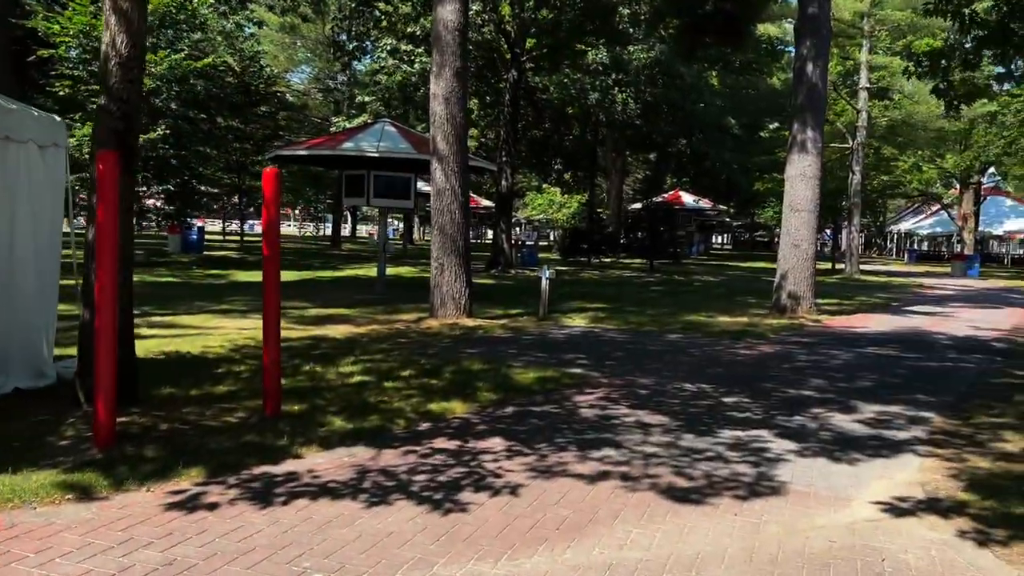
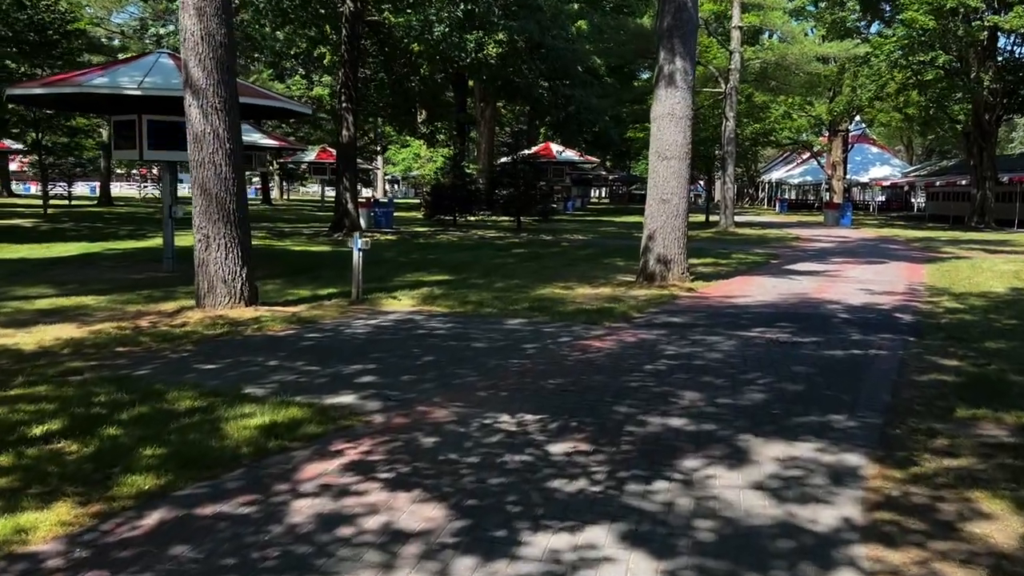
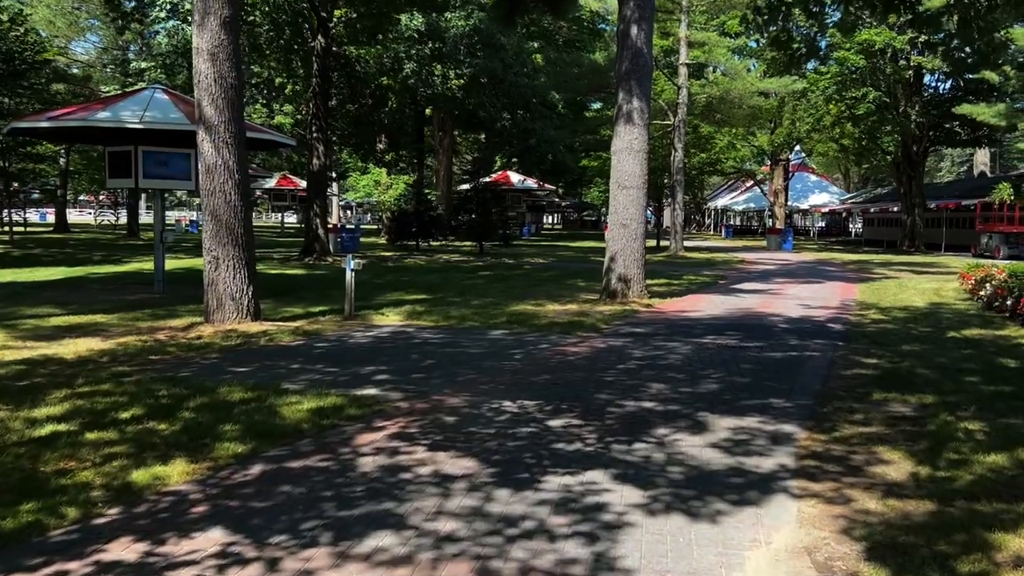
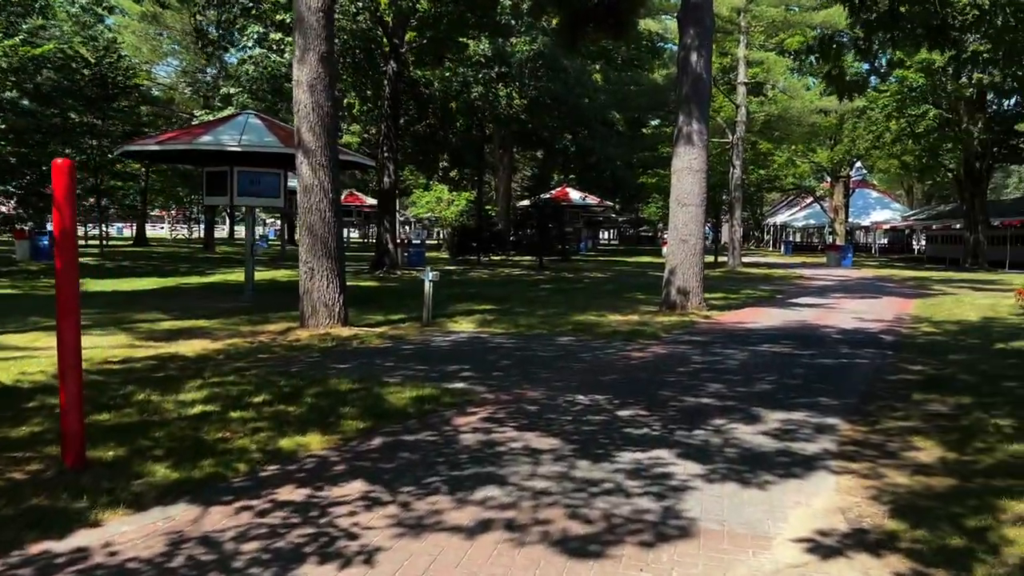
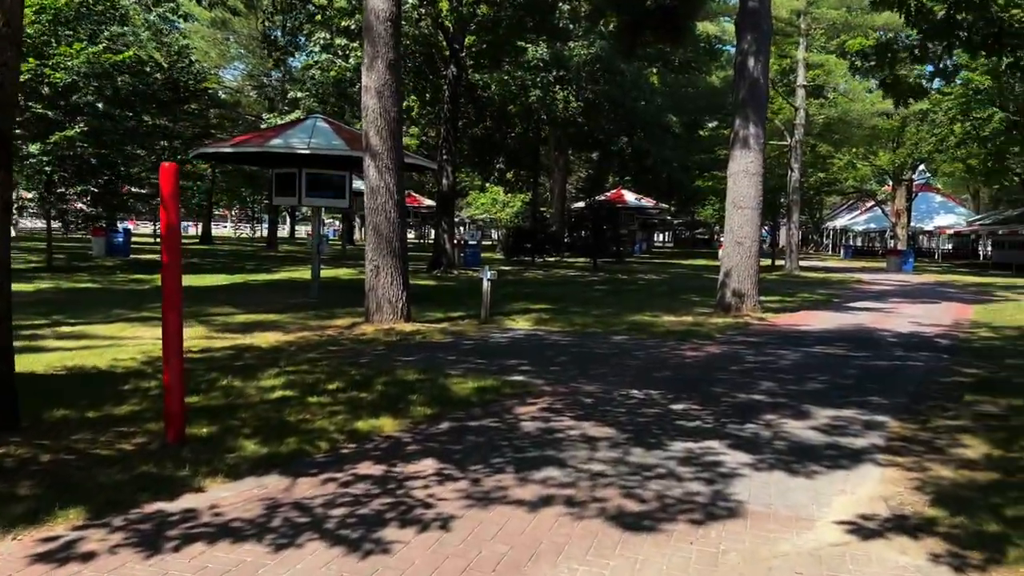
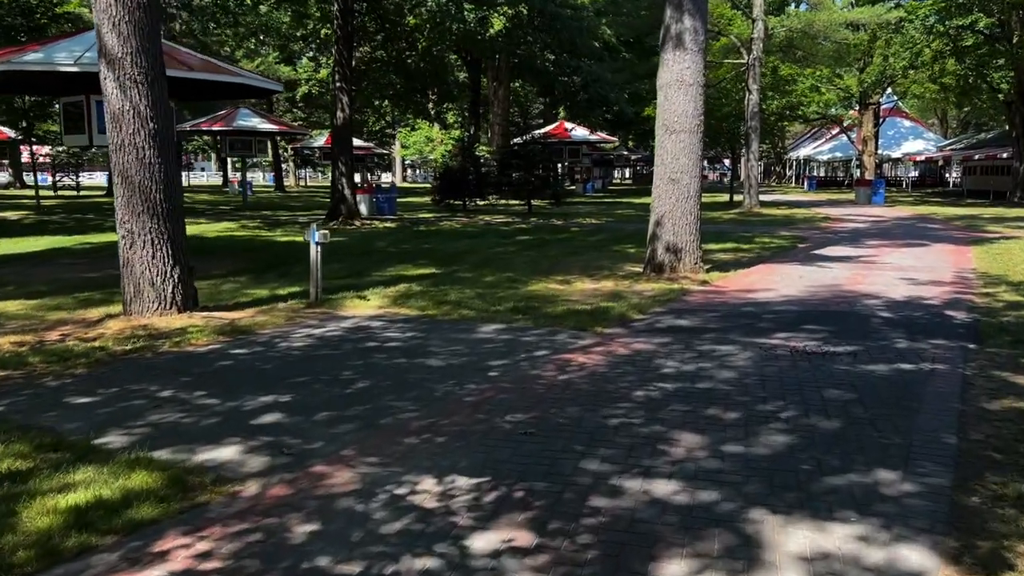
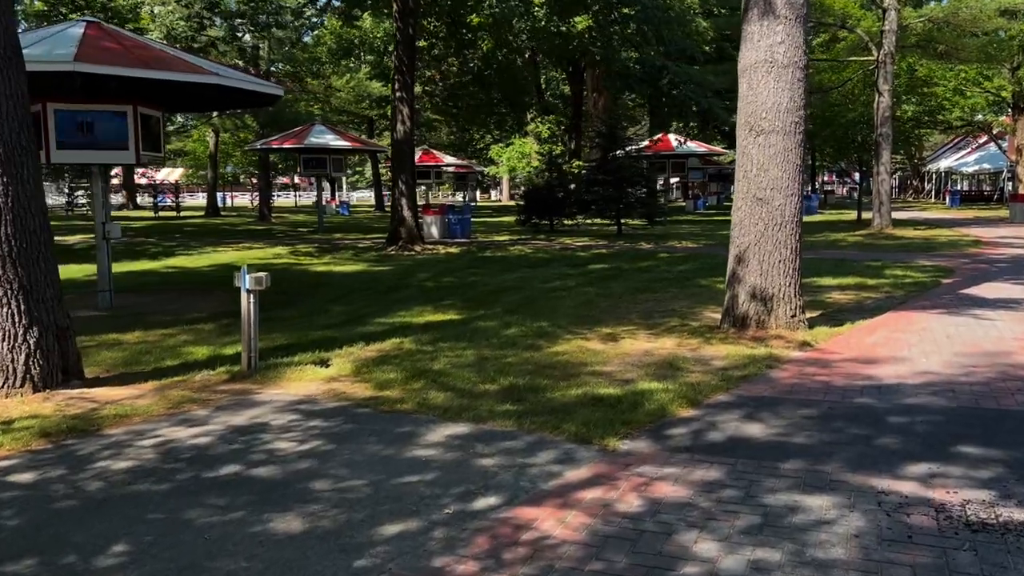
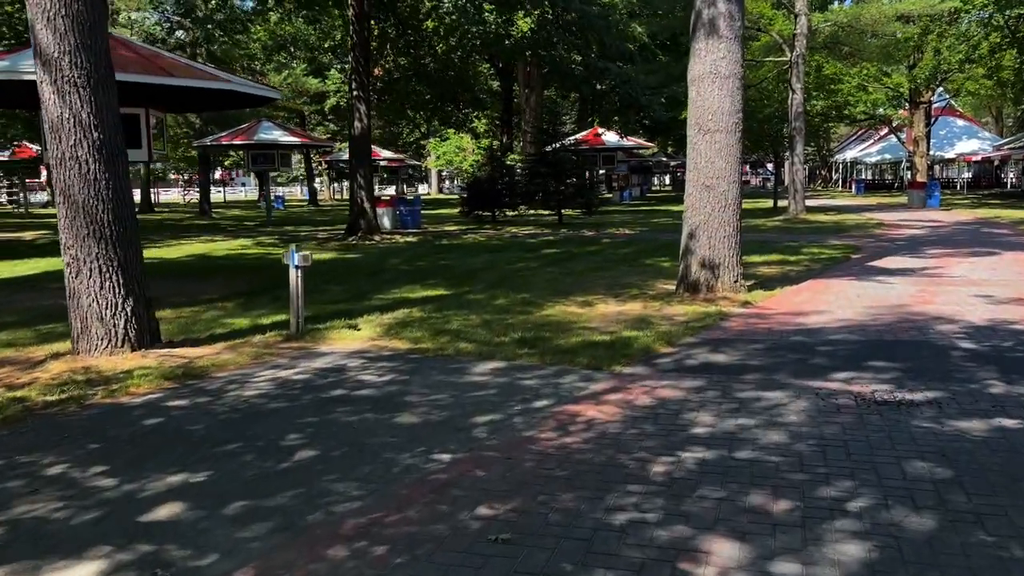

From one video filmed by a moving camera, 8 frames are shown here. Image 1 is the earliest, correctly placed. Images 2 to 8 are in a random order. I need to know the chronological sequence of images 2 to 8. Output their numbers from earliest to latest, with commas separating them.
5, 4, 3, 2, 6, 8, 7
